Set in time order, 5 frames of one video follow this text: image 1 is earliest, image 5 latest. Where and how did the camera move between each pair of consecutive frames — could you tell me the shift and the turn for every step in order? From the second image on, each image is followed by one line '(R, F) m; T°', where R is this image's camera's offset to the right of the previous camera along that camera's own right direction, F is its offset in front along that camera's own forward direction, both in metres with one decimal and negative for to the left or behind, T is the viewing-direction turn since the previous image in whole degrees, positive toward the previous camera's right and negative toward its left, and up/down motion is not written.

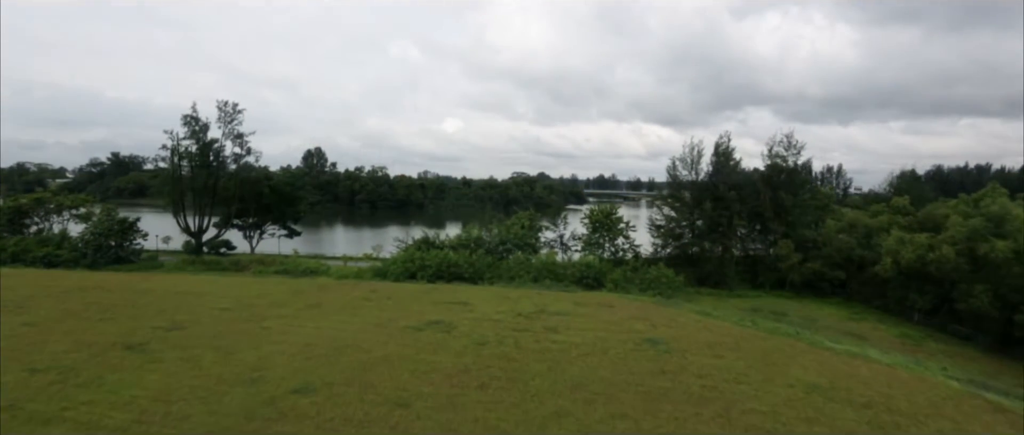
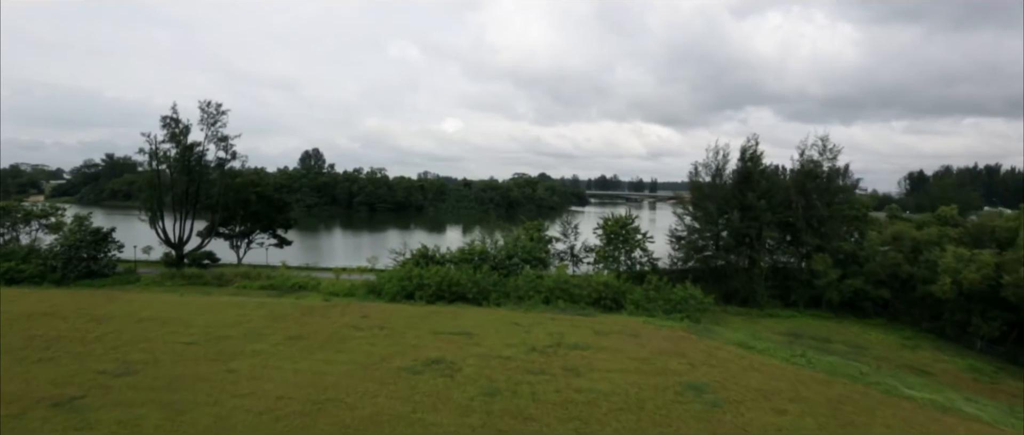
(-0.5, +1.9) m; 0°
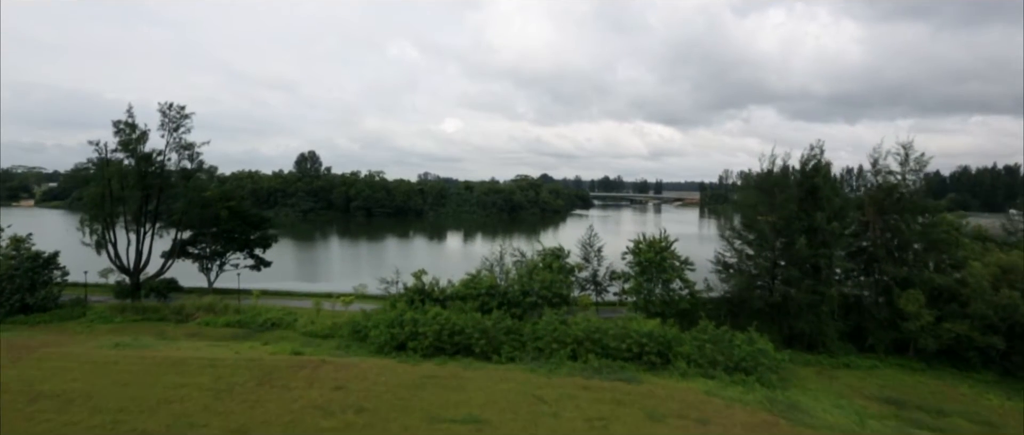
(-0.8, +3.4) m; 0°
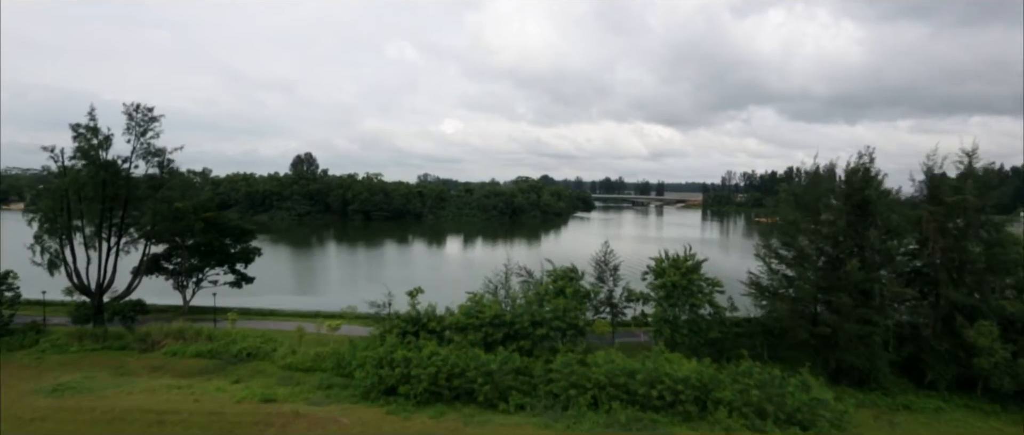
(-0.4, +2.0) m; 0°
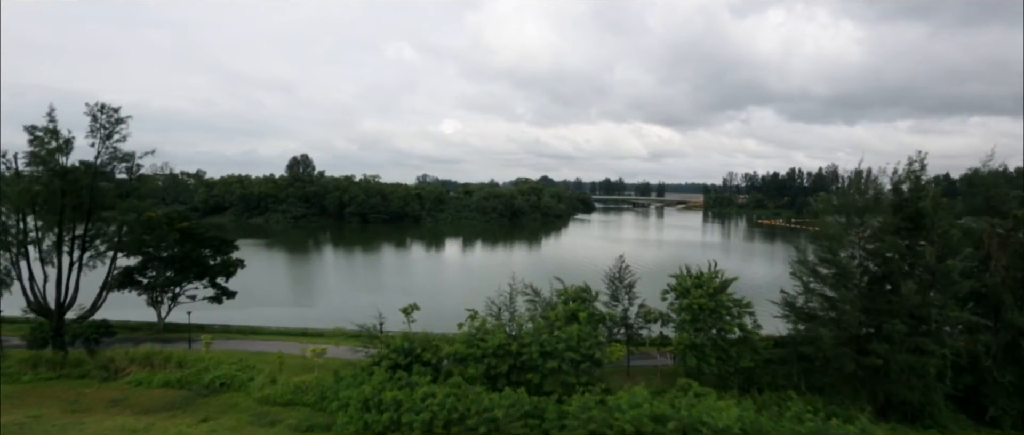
(-0.3, +1.6) m; 0°
